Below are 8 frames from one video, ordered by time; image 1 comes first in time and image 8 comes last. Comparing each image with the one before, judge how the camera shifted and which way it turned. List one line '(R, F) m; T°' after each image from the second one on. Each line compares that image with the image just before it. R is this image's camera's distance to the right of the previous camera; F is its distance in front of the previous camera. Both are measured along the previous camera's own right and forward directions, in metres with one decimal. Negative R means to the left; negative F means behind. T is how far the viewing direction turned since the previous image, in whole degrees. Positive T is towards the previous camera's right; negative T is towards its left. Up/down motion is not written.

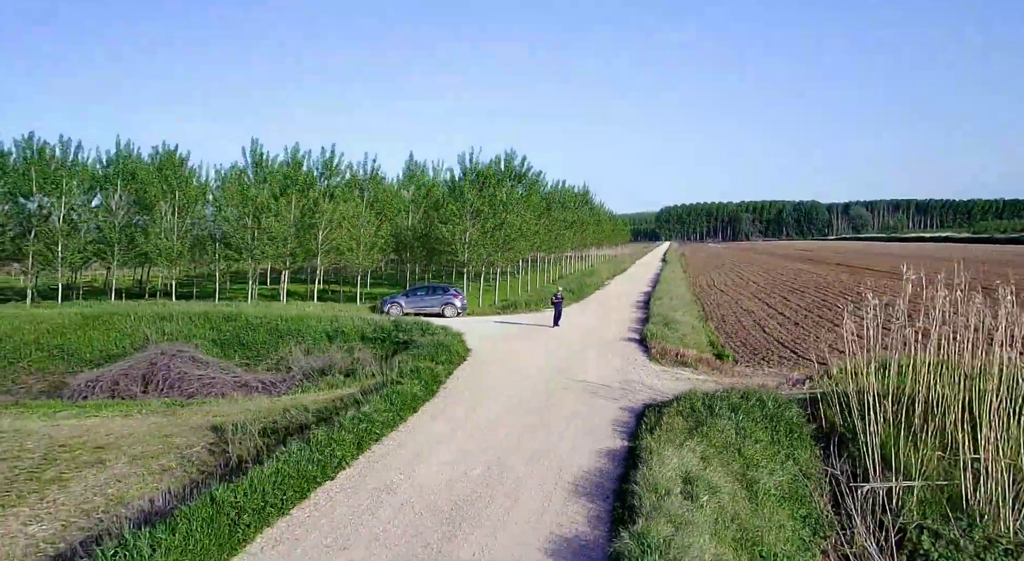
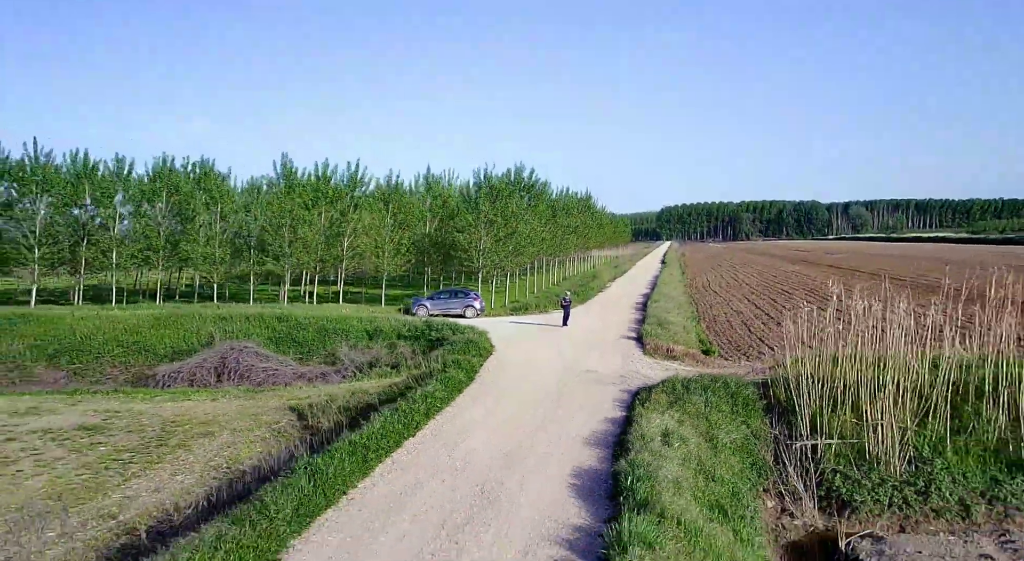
(-0.3, -2.3) m; 0°
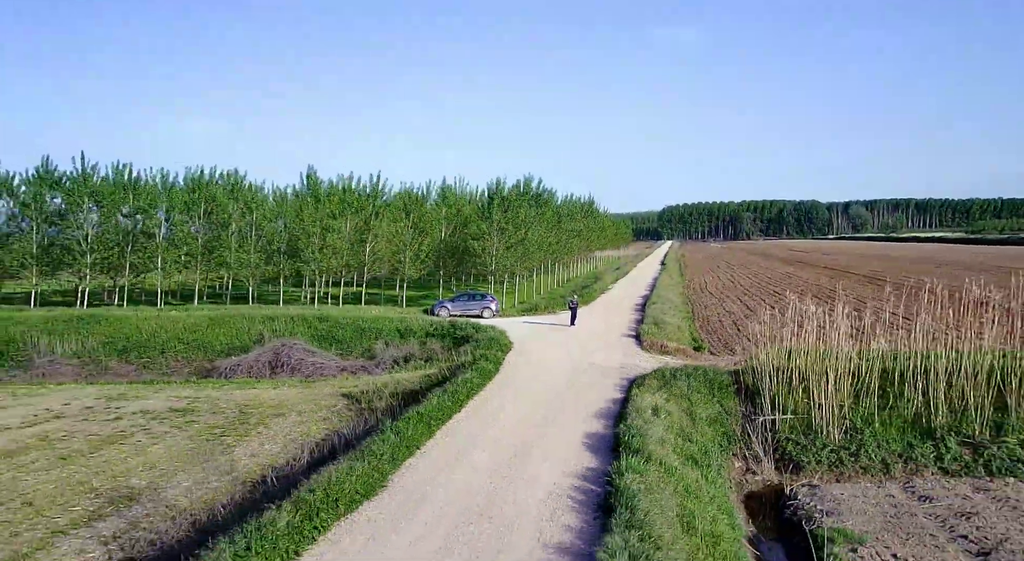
(-0.3, -2.3) m; 0°
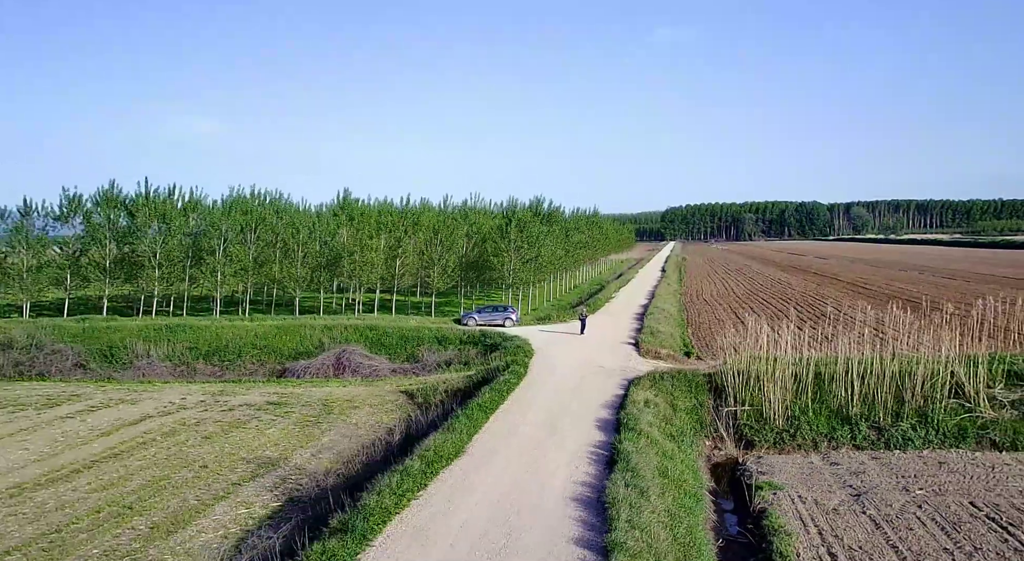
(-0.4, -3.7) m; 0°
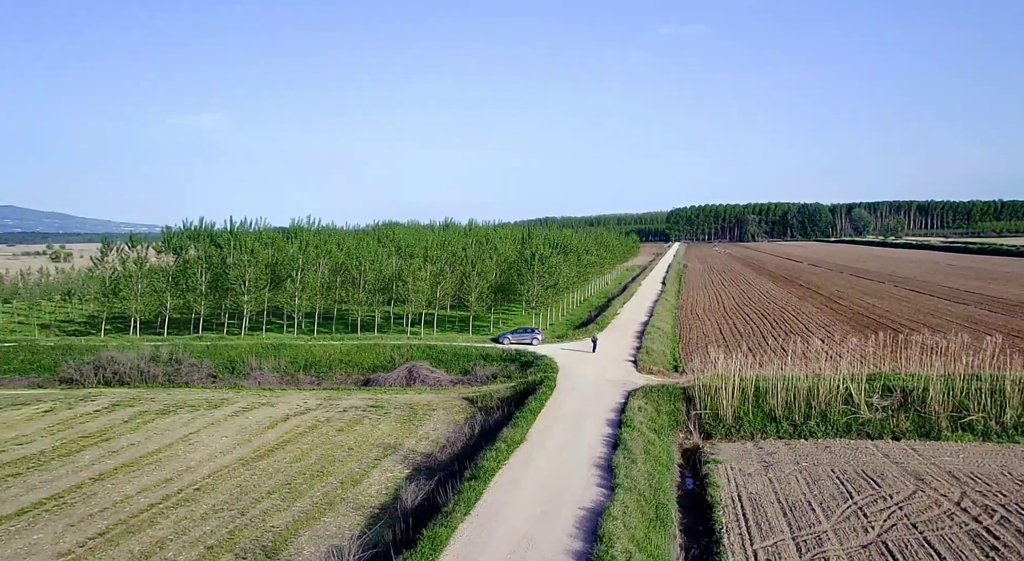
(-0.8, -6.7) m; 0°
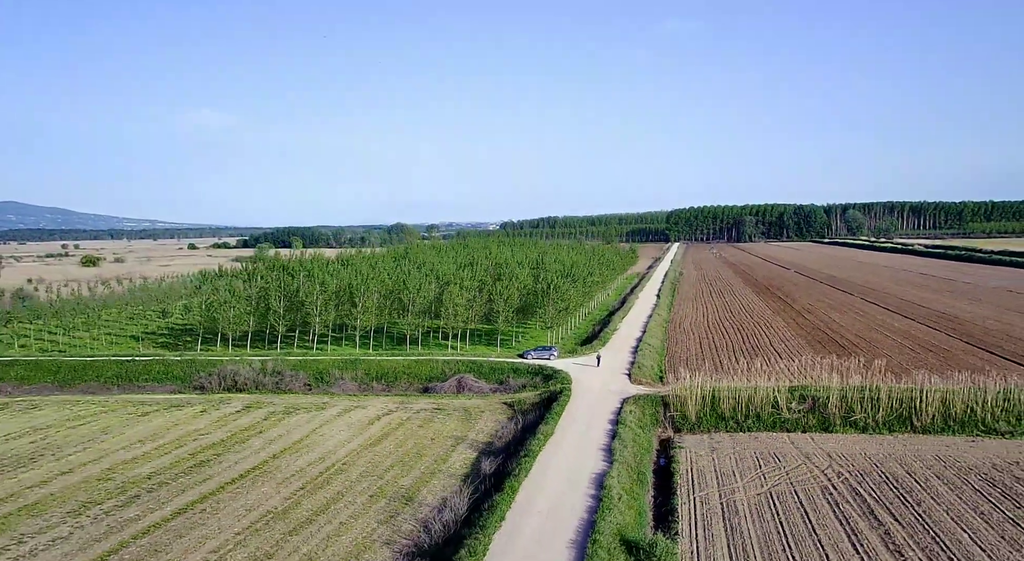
(-1.0, -8.9) m; 0°
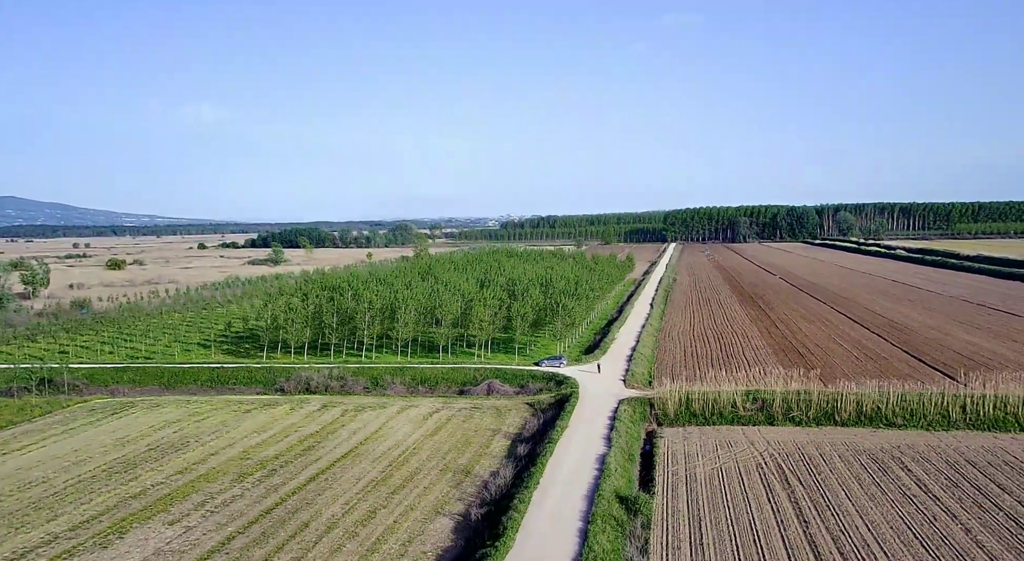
(-1.1, -9.3) m; 0°
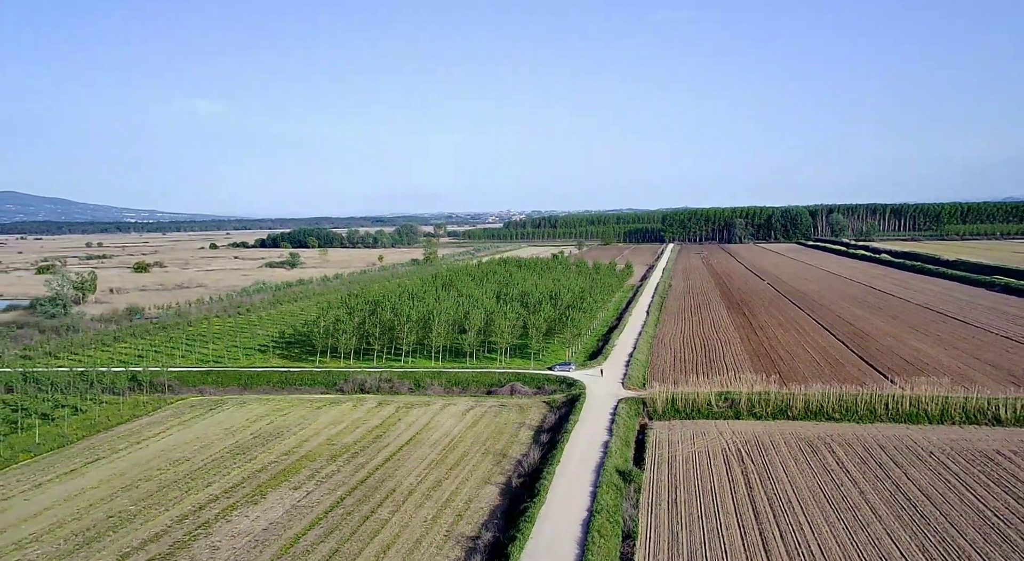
(-1.3, -10.0) m; 0°
